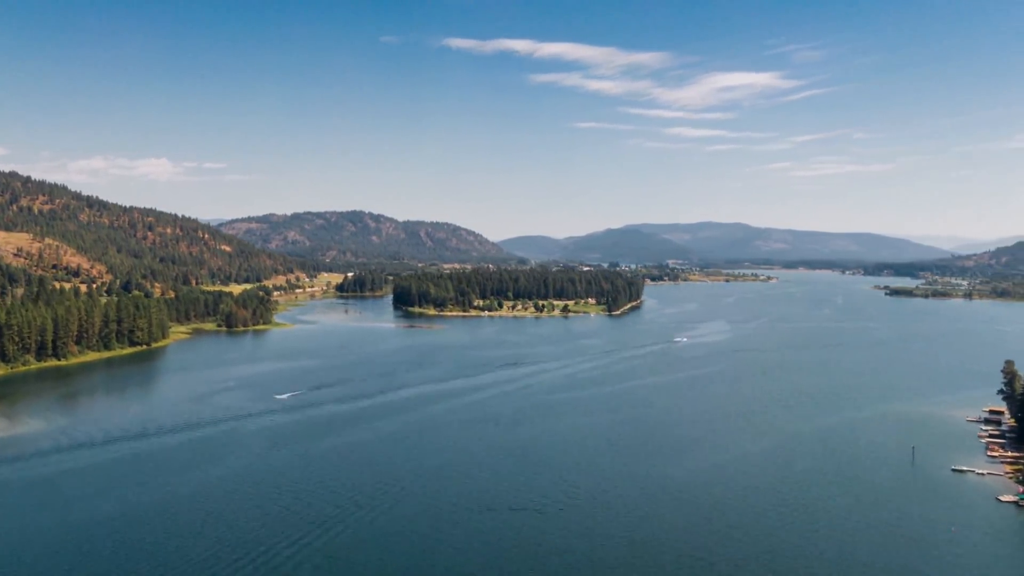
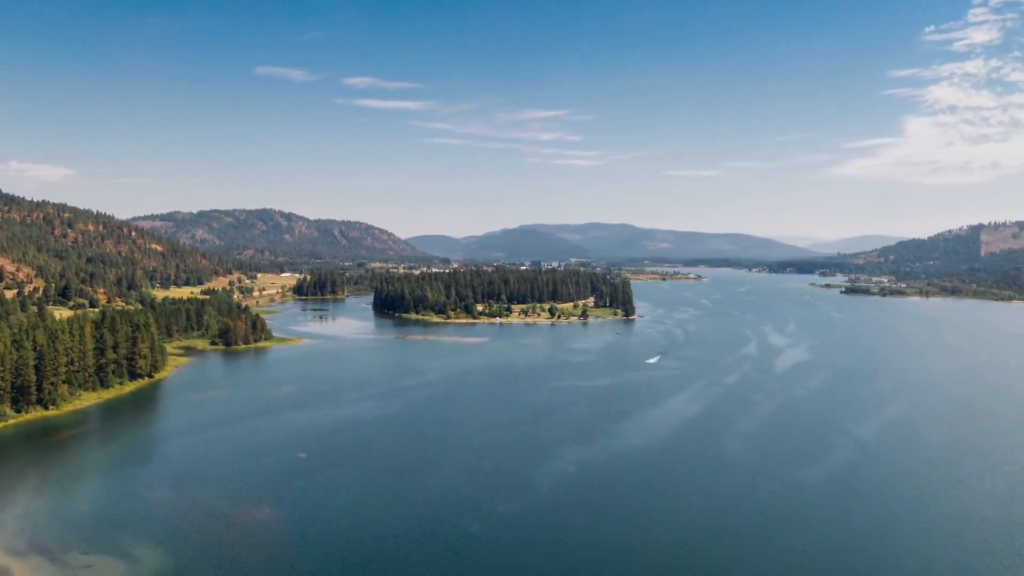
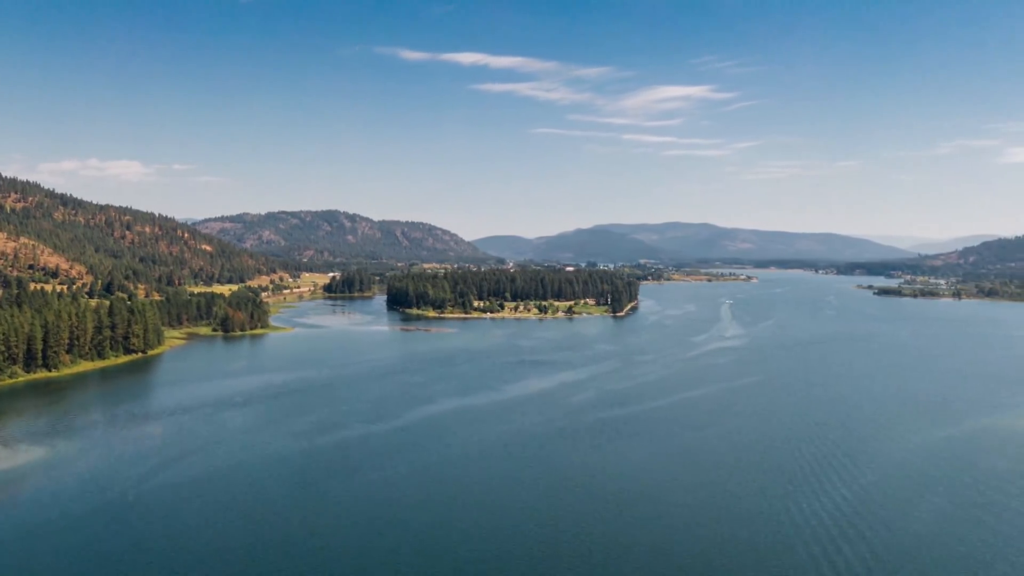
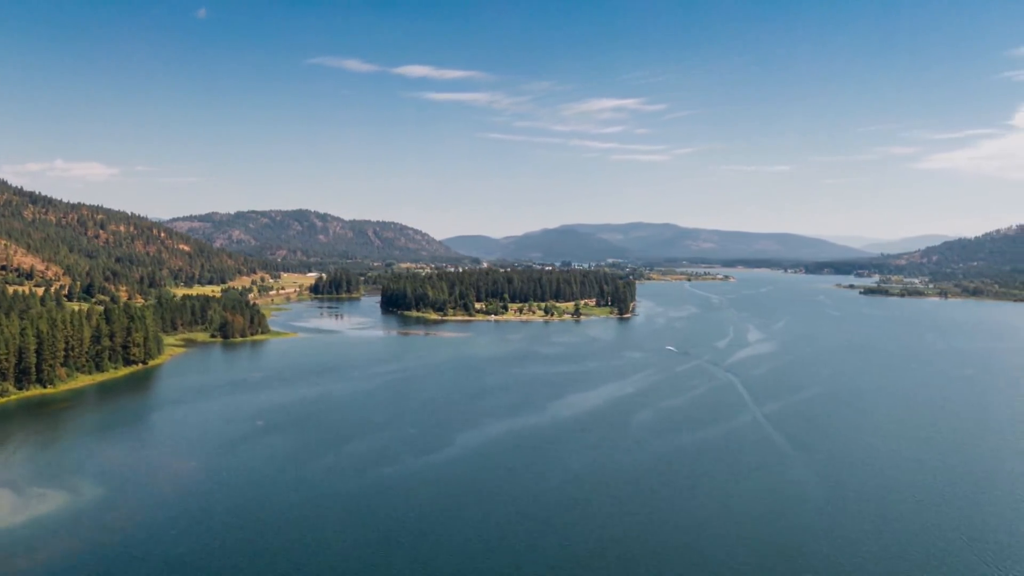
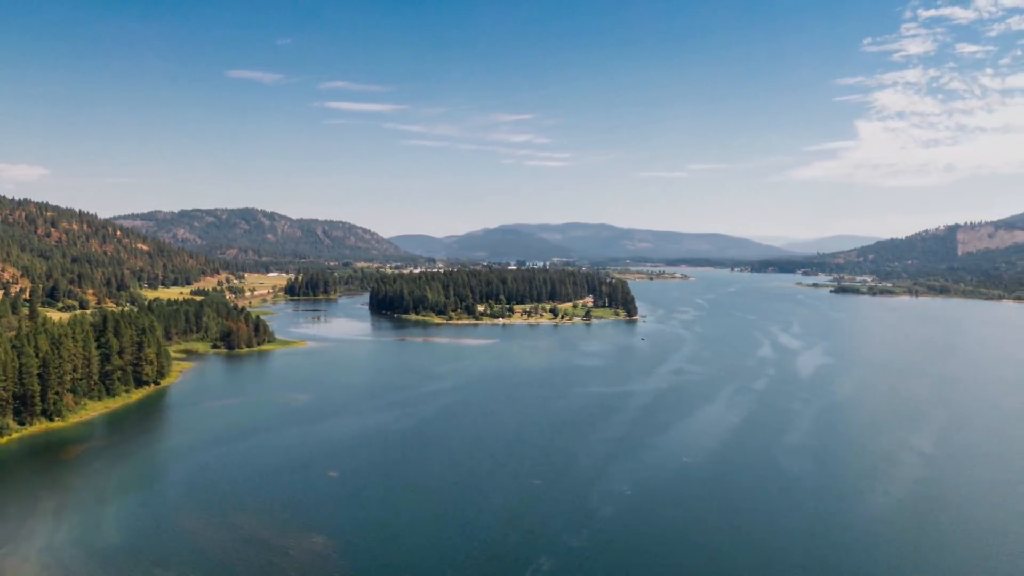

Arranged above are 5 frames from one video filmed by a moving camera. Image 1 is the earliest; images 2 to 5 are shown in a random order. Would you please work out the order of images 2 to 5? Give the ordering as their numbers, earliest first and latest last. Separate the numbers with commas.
3, 4, 2, 5
